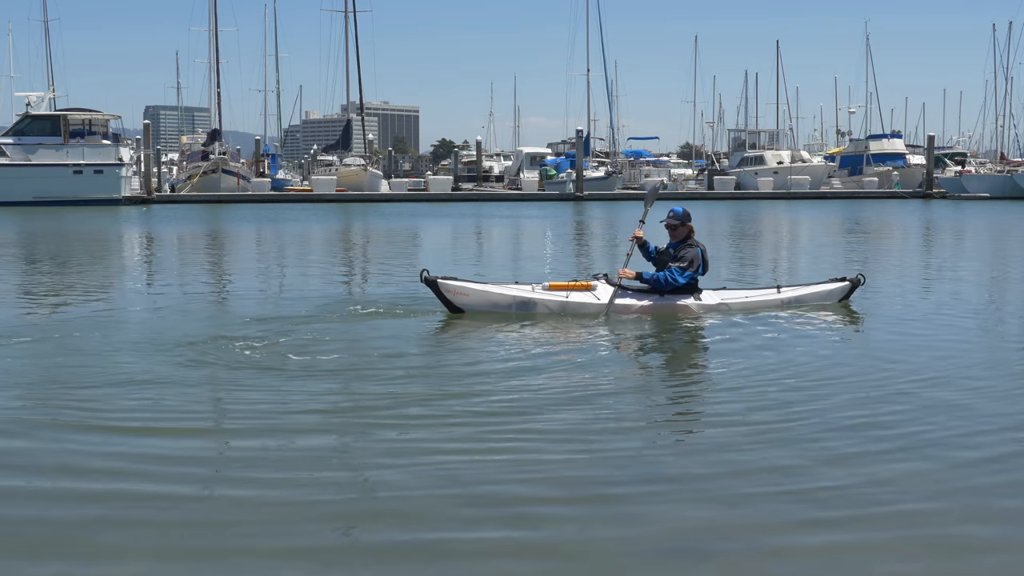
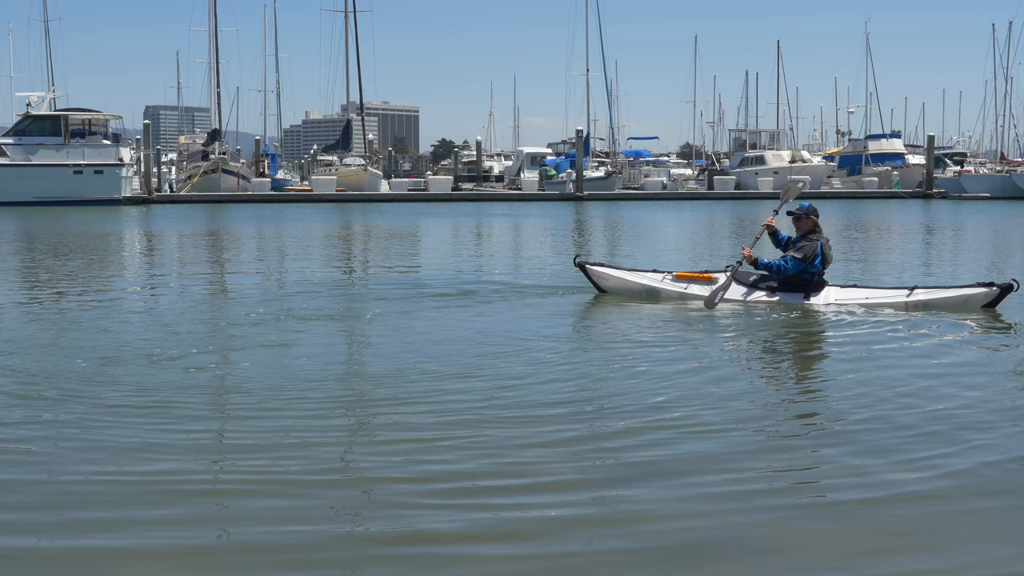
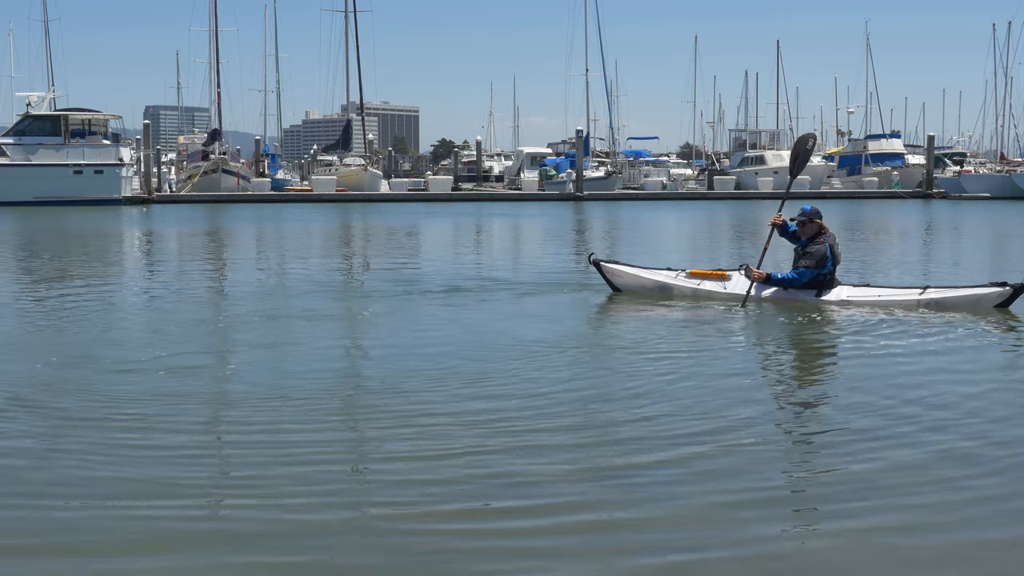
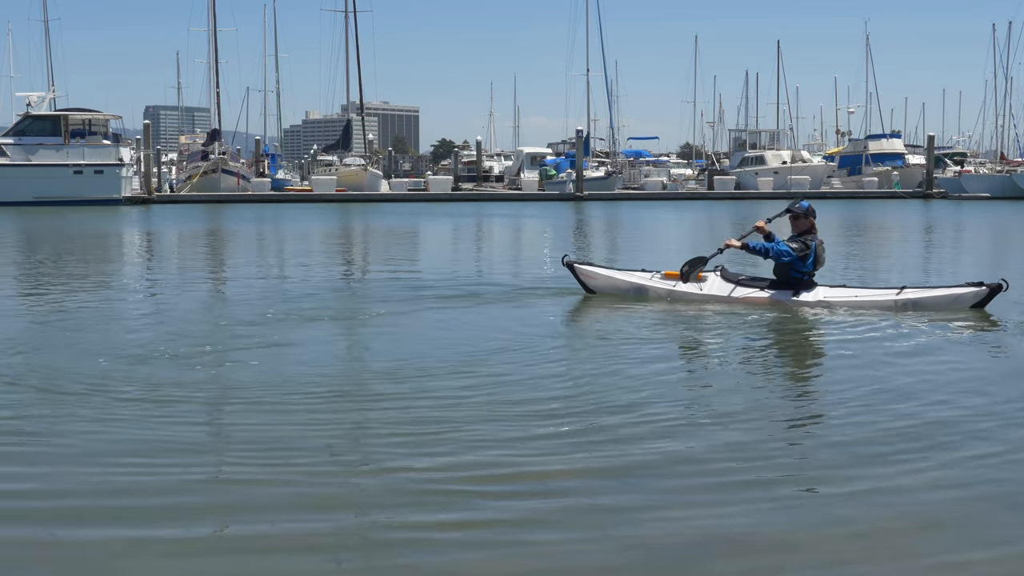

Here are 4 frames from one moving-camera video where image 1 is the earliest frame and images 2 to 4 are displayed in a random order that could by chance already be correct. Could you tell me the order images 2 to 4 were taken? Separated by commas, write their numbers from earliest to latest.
4, 2, 3
